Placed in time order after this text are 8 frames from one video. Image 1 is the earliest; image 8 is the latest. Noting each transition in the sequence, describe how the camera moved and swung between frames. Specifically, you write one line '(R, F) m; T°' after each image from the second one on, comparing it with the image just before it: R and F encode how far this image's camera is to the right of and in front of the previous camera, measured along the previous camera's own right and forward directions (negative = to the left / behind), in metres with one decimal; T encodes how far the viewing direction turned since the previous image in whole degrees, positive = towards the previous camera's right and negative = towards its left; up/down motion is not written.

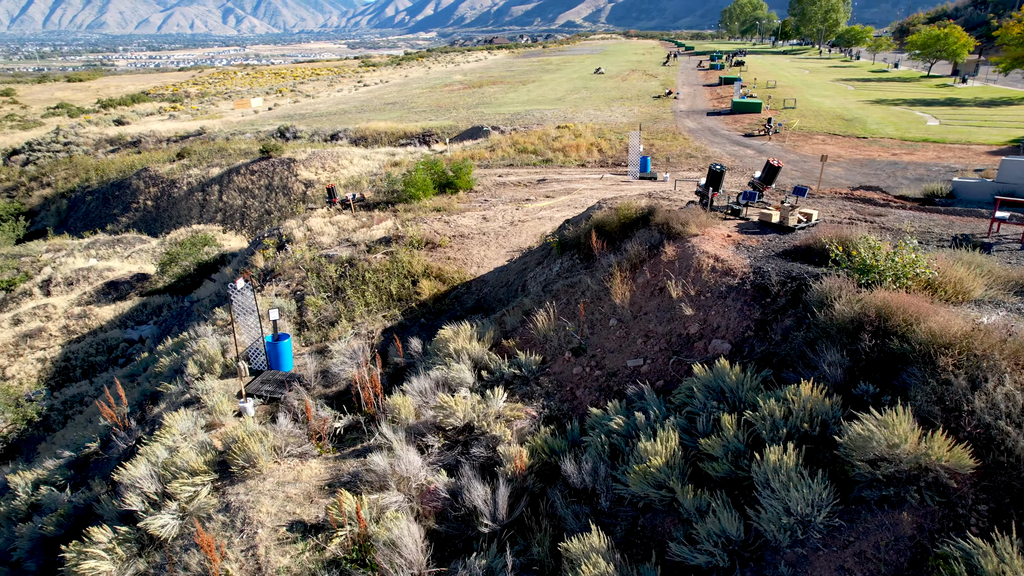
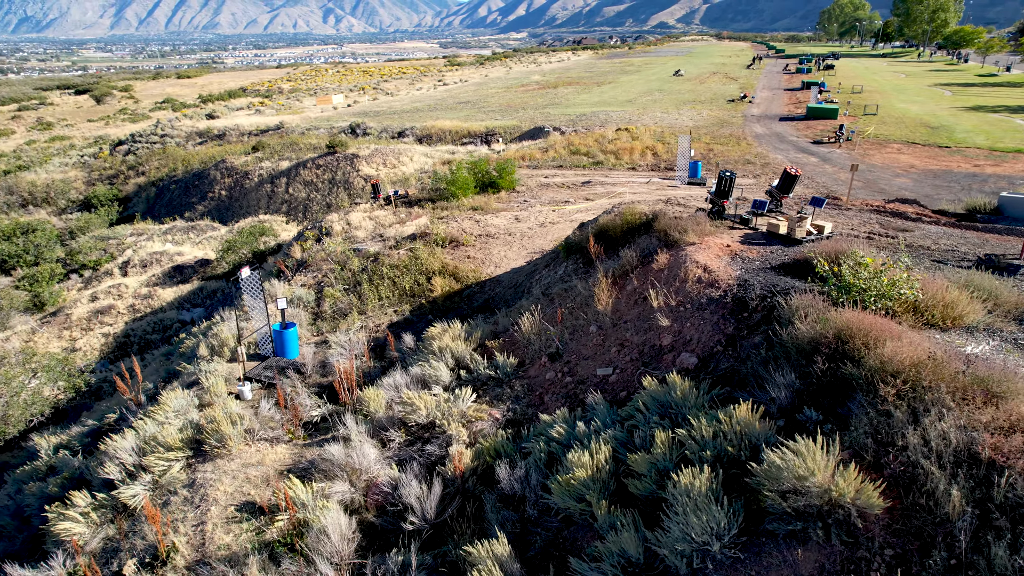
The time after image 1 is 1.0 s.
(+1.1, +0.1) m; -7°
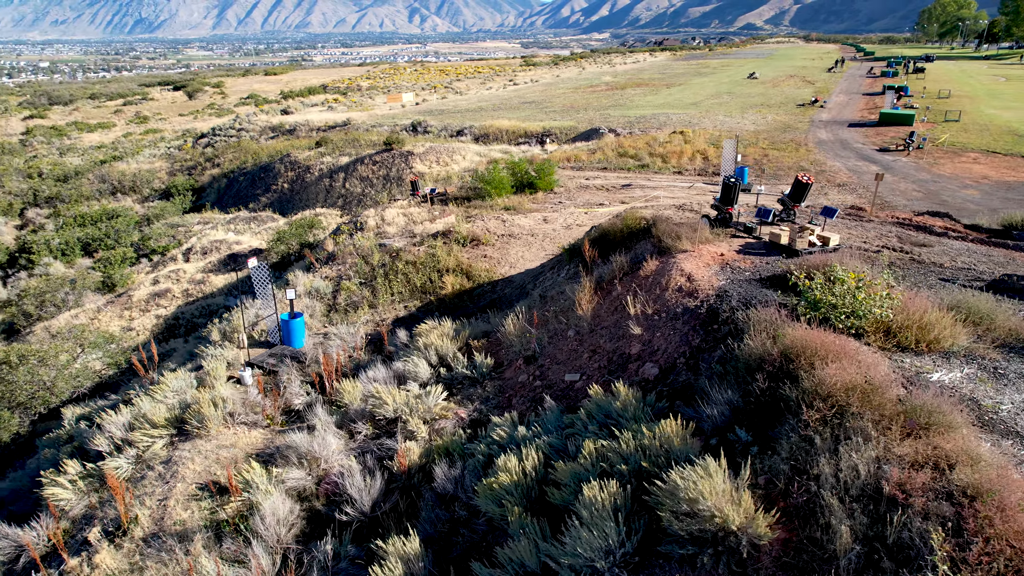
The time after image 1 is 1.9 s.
(+1.0, +0.1) m; -6°
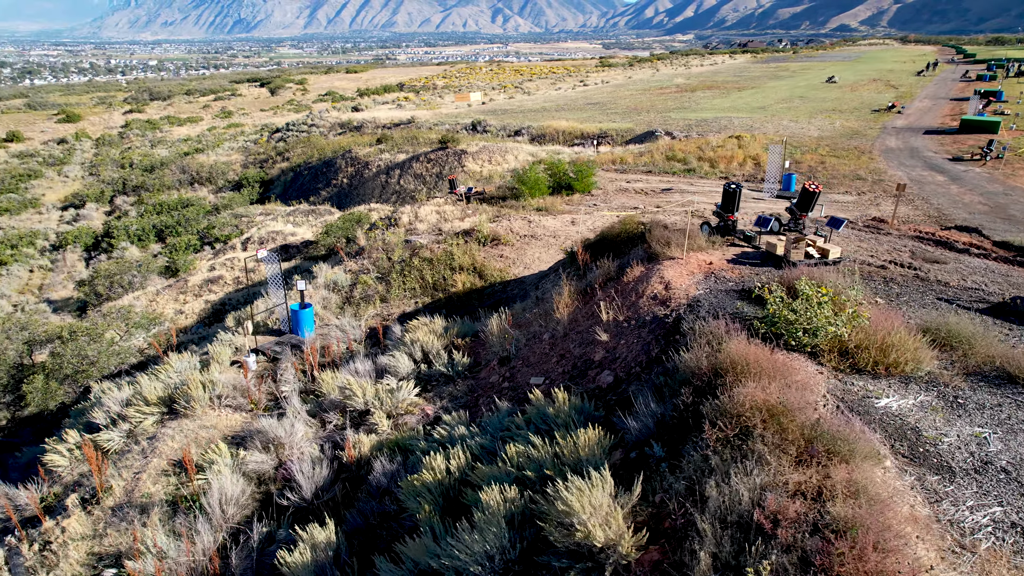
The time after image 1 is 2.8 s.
(+1.0, +0.1) m; -6°
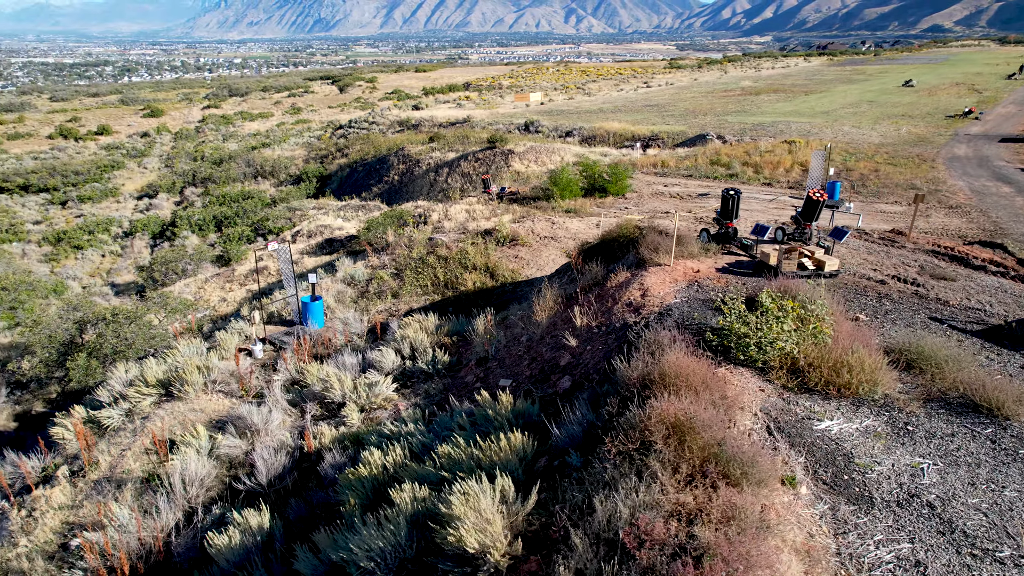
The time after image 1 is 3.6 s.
(+0.9, +0.1) m; -5°
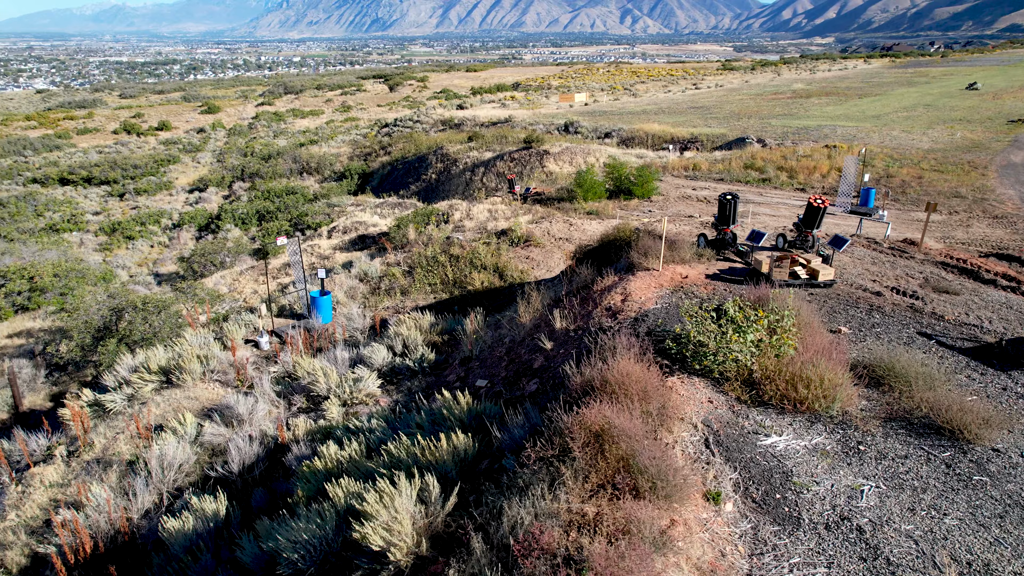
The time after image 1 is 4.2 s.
(+0.7, 0.0) m; -4°
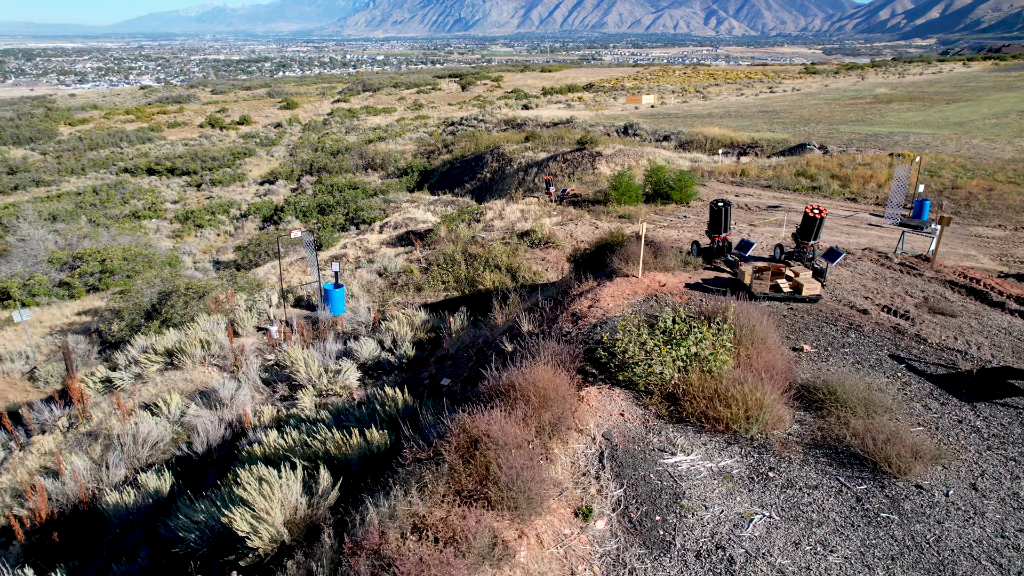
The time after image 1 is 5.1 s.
(+1.0, +0.1) m; -6°
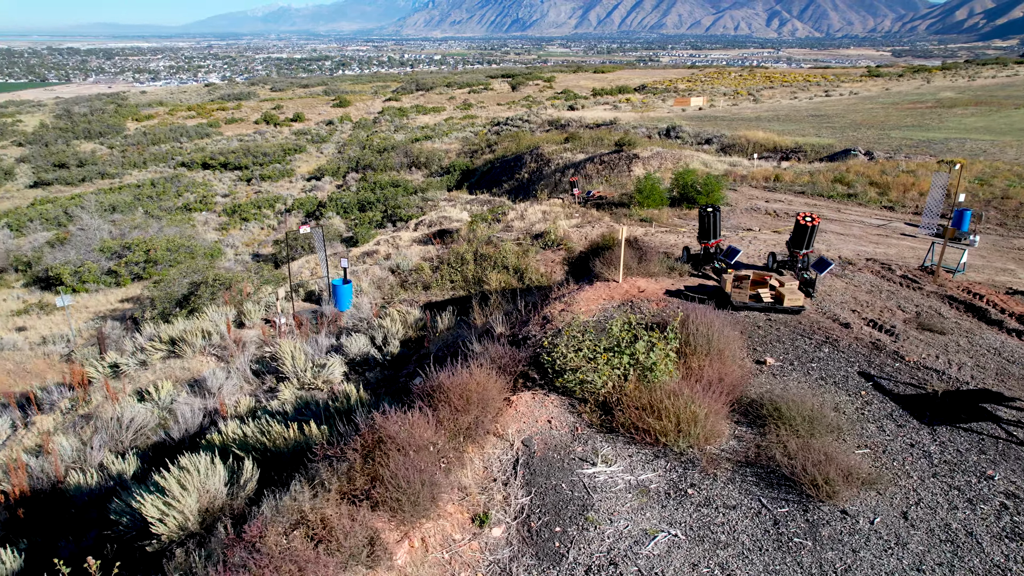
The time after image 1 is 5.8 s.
(+0.7, +0.1) m; -4°
